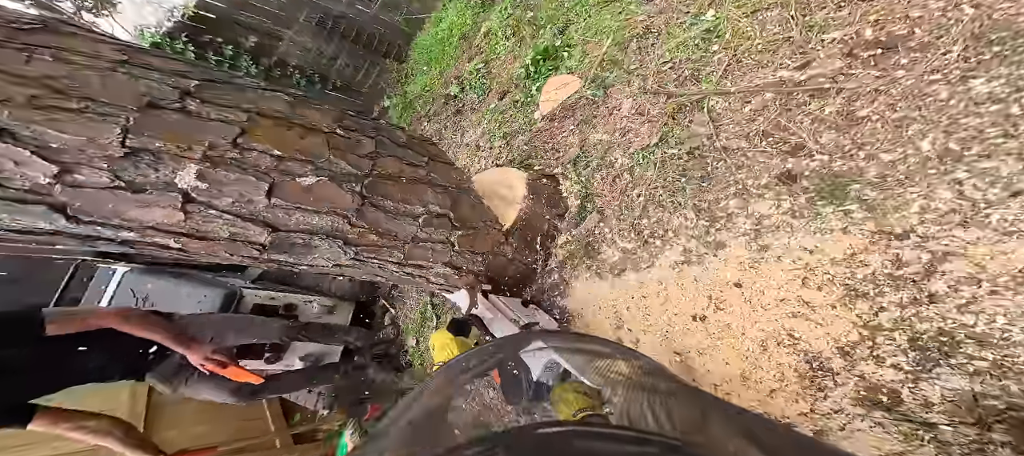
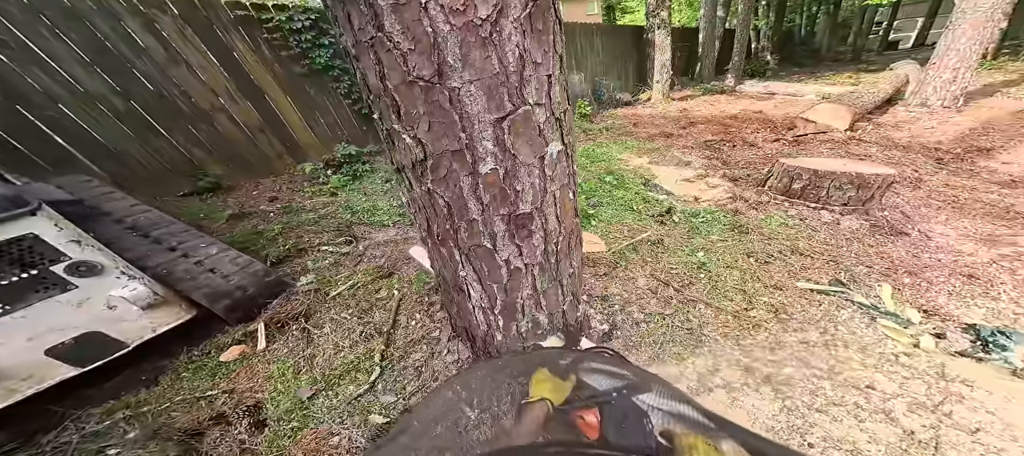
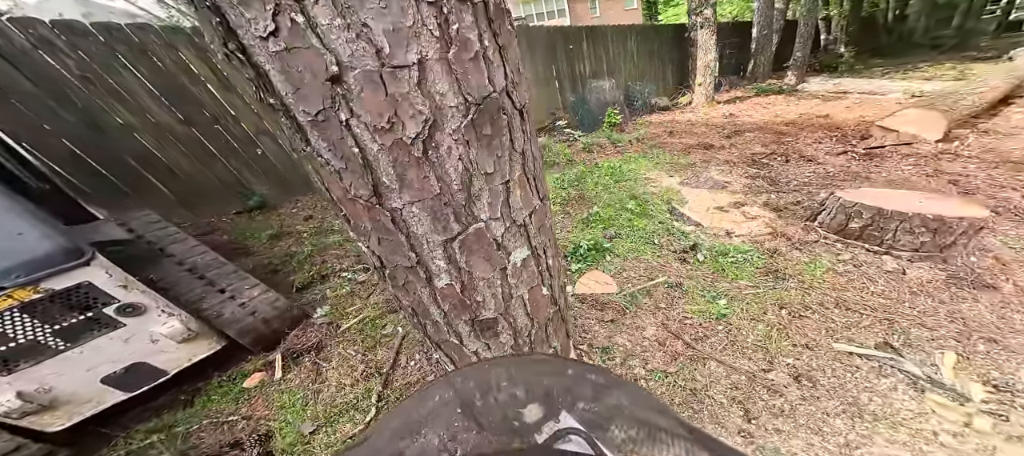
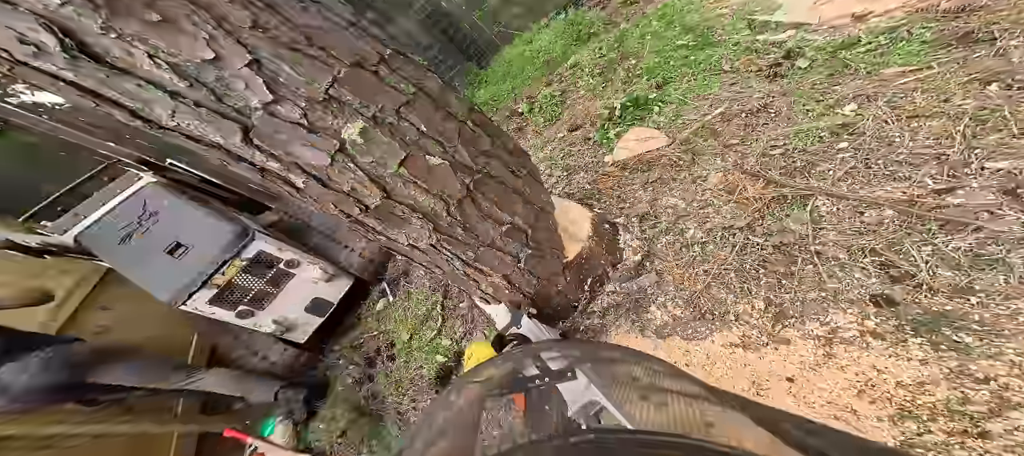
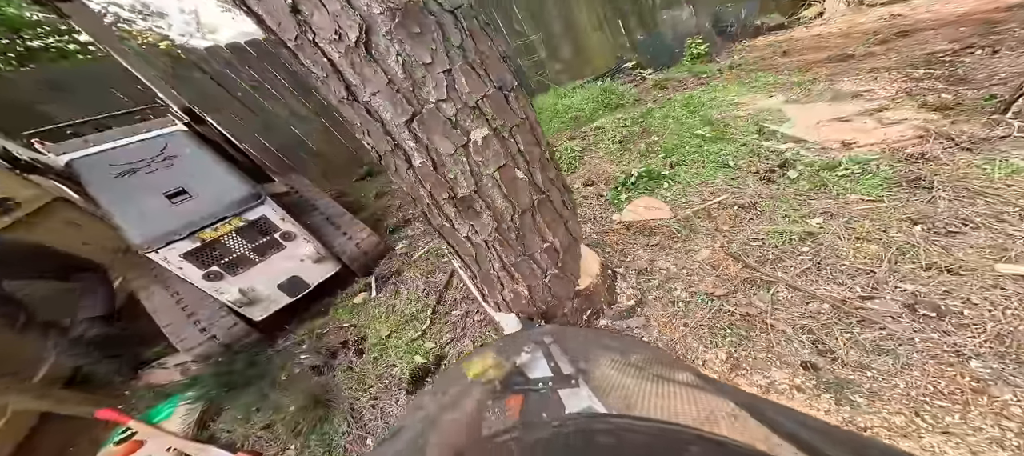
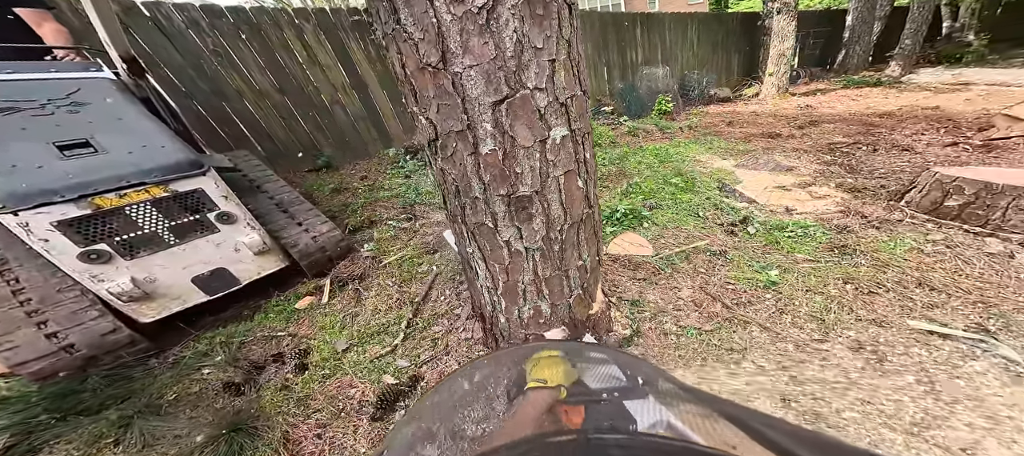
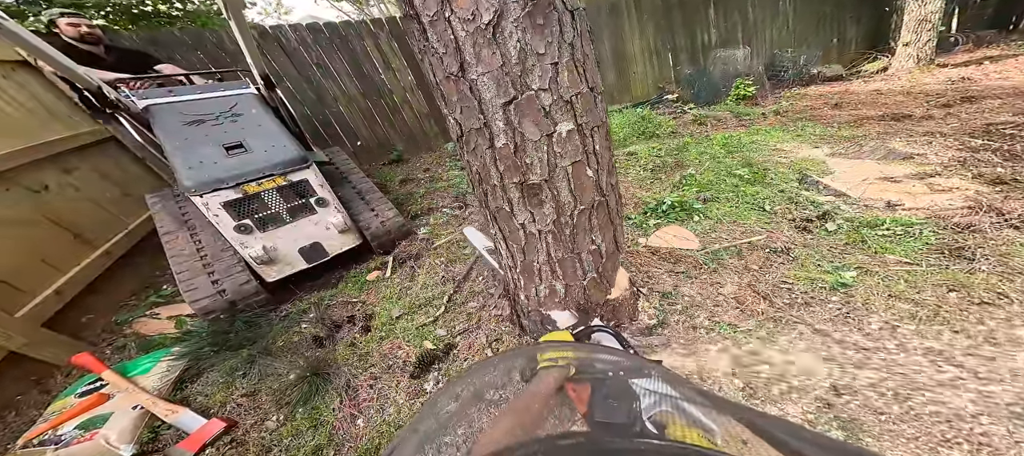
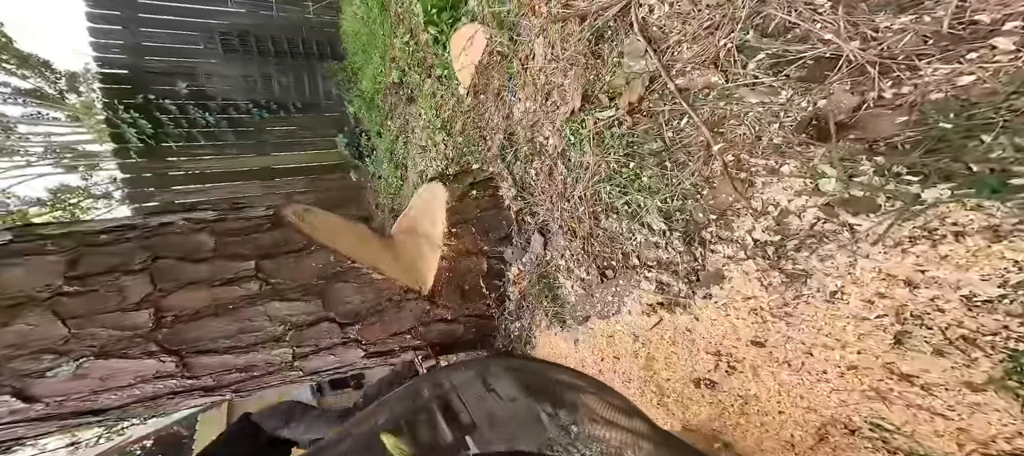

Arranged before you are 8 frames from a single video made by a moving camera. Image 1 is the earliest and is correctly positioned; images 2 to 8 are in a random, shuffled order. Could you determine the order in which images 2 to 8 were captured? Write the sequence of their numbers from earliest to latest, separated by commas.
8, 4, 5, 7, 6, 3, 2
